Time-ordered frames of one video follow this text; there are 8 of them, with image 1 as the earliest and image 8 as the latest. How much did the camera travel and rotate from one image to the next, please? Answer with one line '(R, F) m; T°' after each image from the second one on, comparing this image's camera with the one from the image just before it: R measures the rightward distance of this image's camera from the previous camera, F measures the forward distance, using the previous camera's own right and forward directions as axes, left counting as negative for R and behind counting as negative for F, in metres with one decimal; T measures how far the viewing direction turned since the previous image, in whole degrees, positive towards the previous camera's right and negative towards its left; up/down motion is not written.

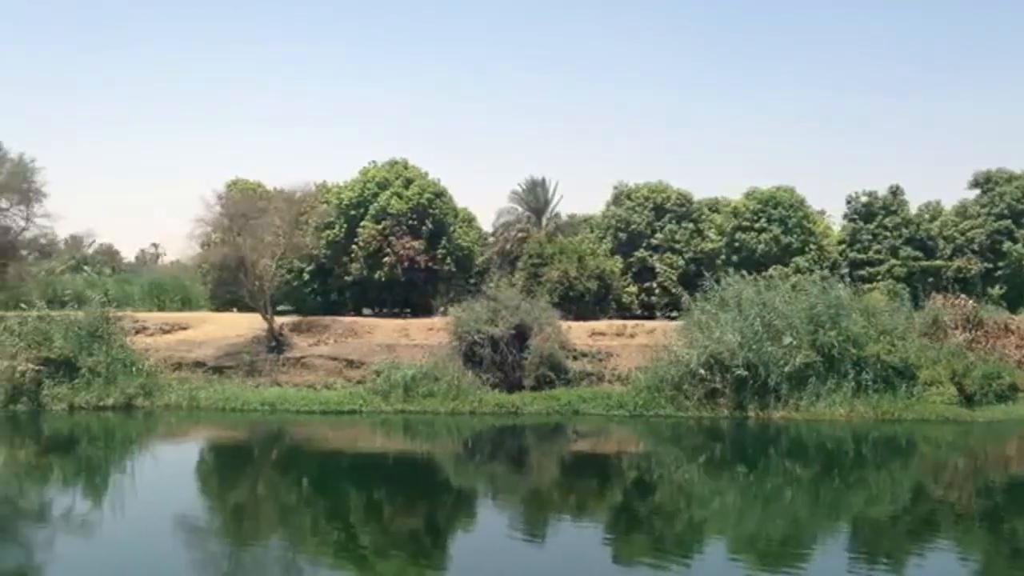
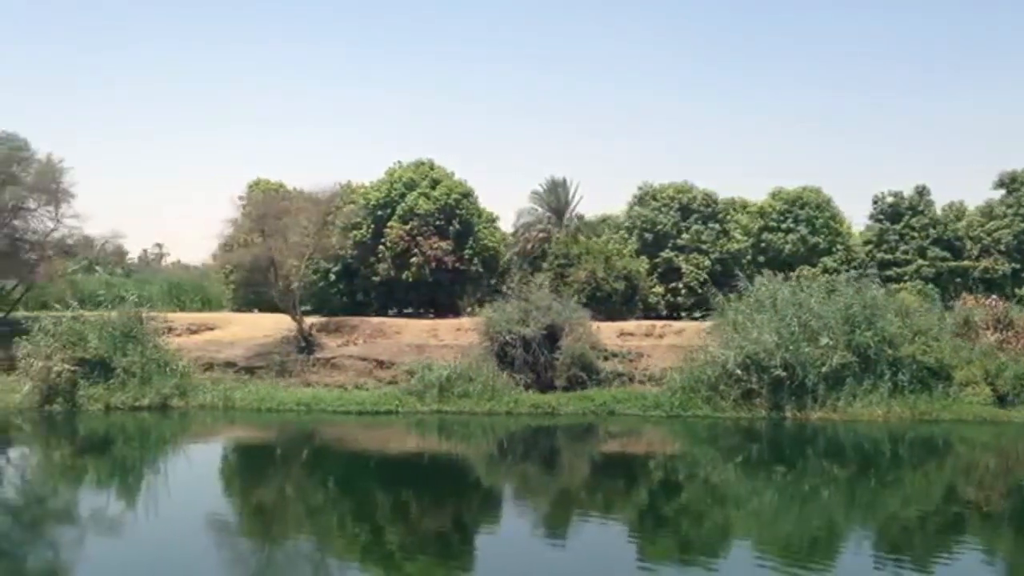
(-0.4, 0.0) m; 0°
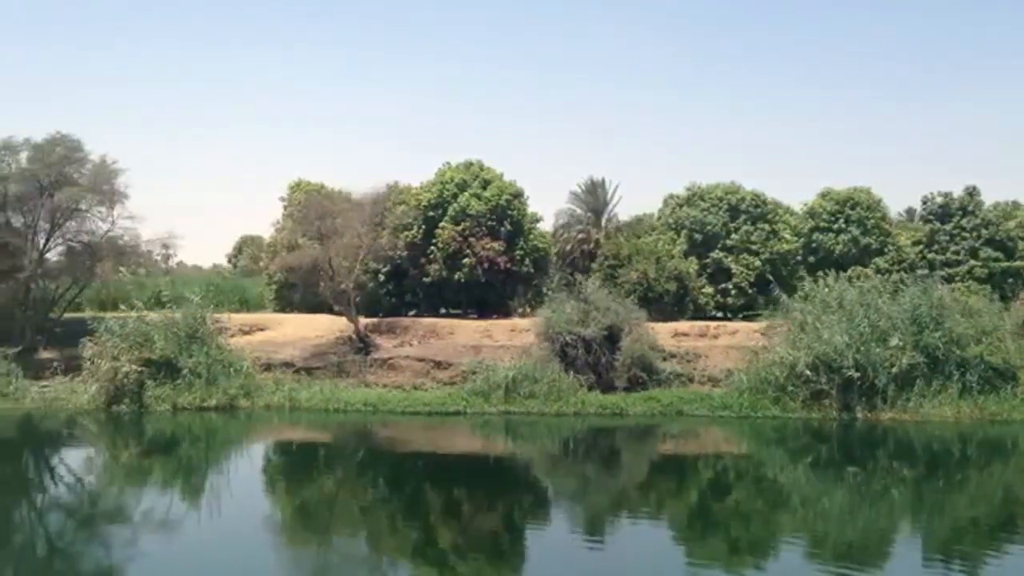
(-0.8, 0.0) m; 0°
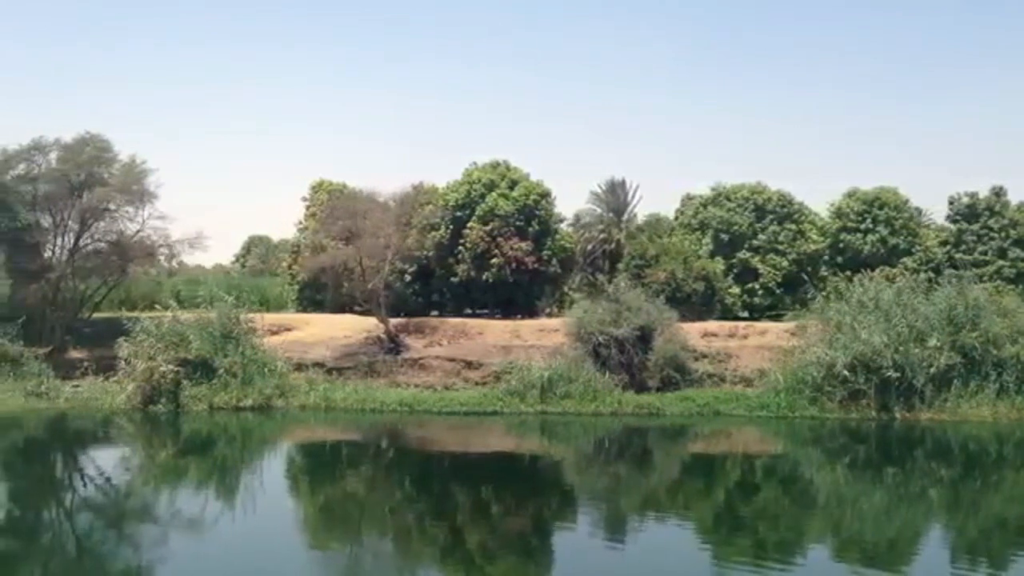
(-0.4, 0.0) m; 0°
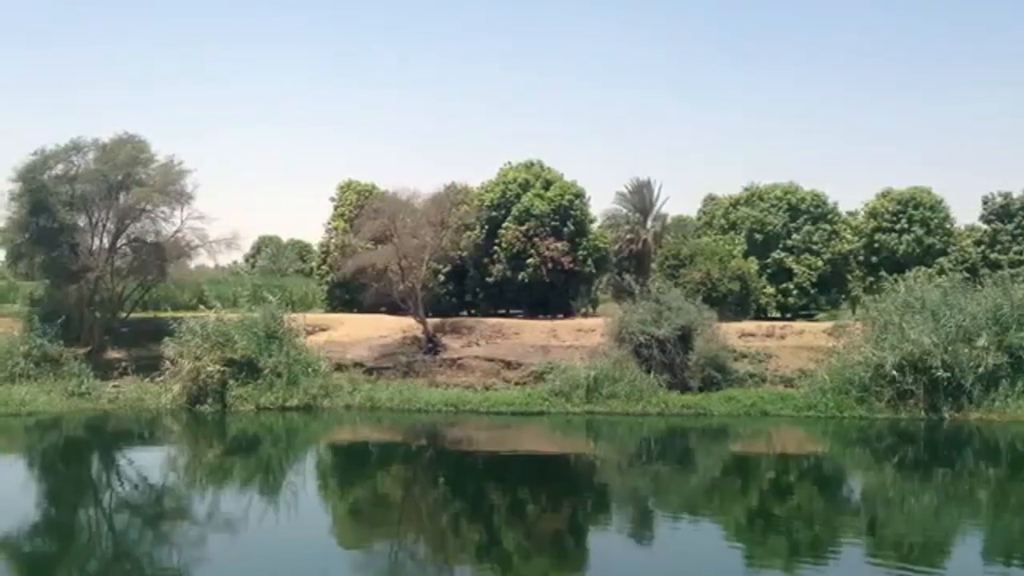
(-0.6, 0.0) m; 0°
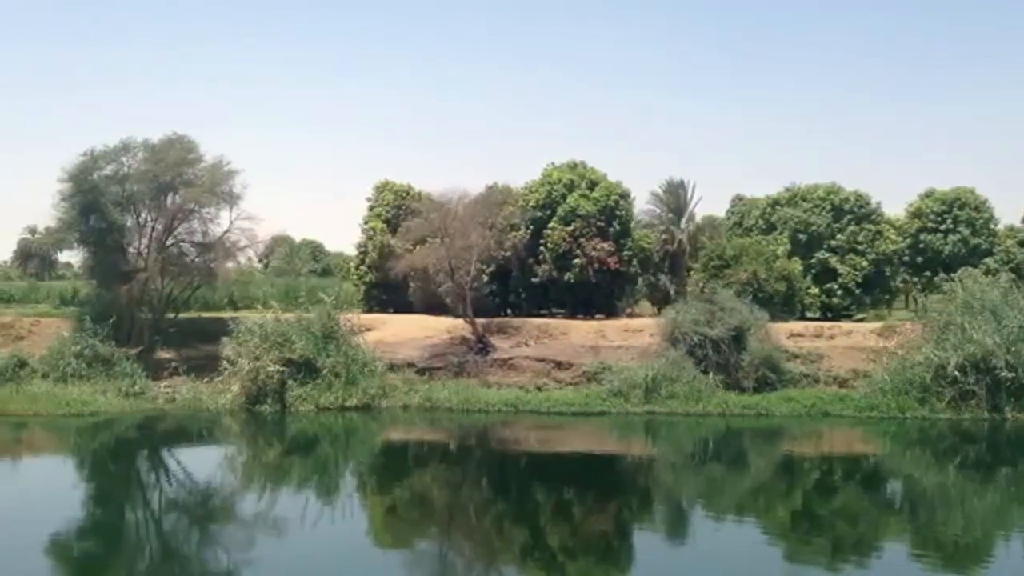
(-0.7, 0.0) m; 0°
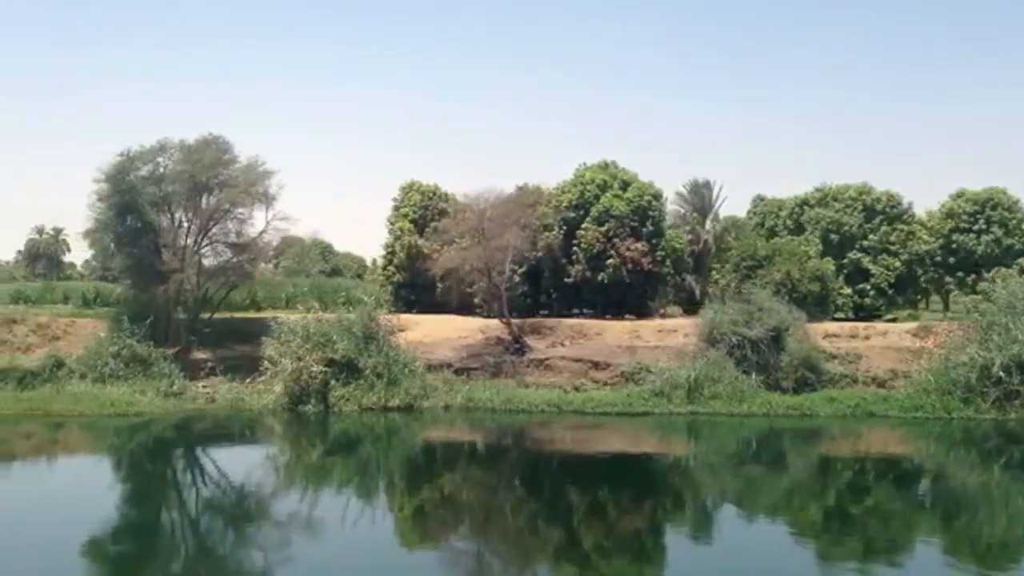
(-0.5, 0.0) m; 0°
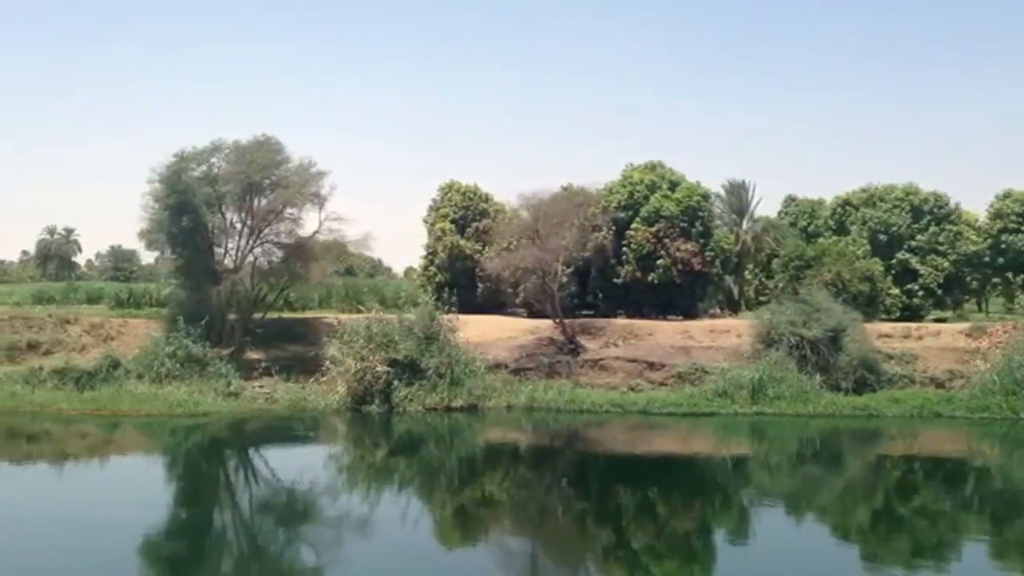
(-0.8, 0.0) m; 0°
